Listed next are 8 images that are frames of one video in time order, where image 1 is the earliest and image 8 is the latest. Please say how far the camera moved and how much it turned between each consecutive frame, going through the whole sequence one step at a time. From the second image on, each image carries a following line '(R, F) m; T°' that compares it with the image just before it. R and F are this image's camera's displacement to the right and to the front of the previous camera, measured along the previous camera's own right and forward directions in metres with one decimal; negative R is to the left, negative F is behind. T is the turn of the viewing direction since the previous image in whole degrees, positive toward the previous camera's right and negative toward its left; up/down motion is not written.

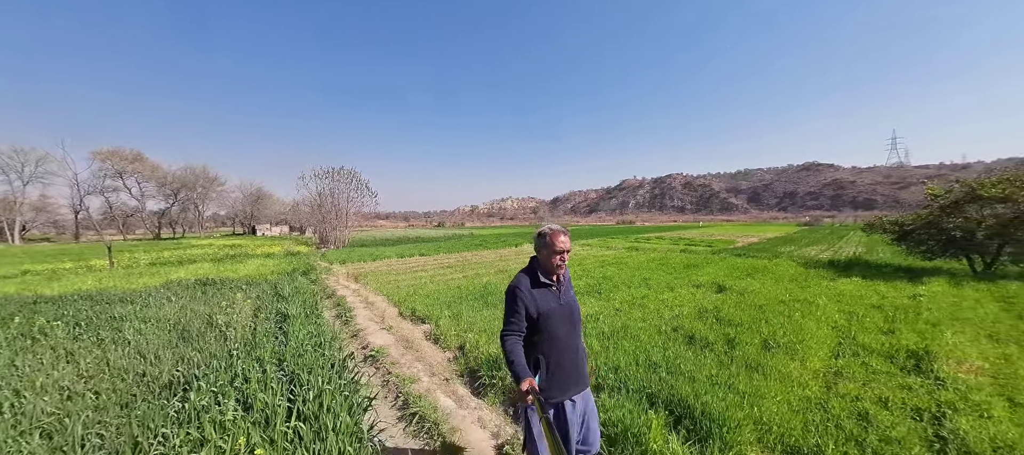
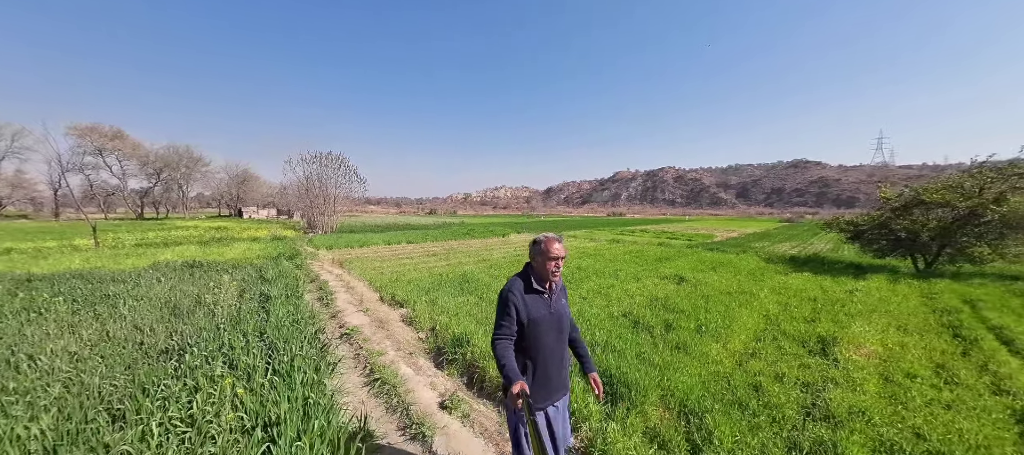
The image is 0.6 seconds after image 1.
(+0.5, -0.7) m; +1°
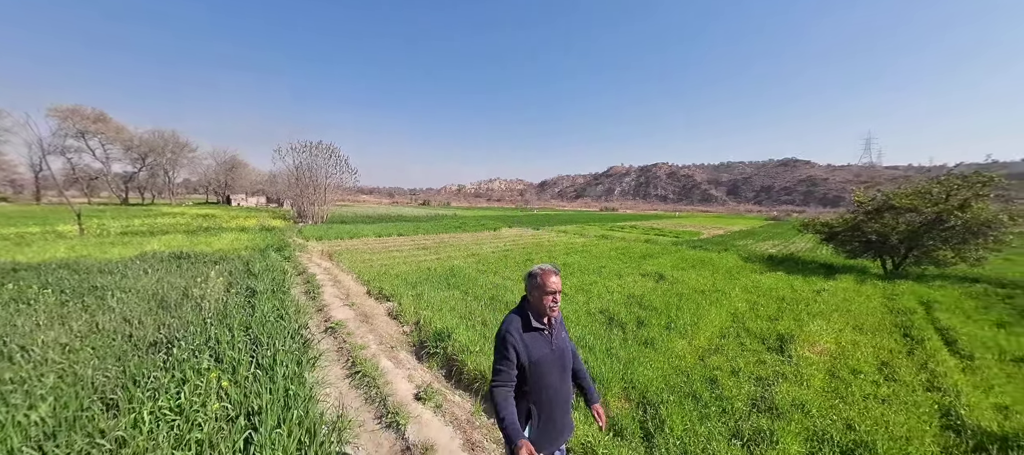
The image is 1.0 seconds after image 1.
(+0.3, -0.3) m; +1°
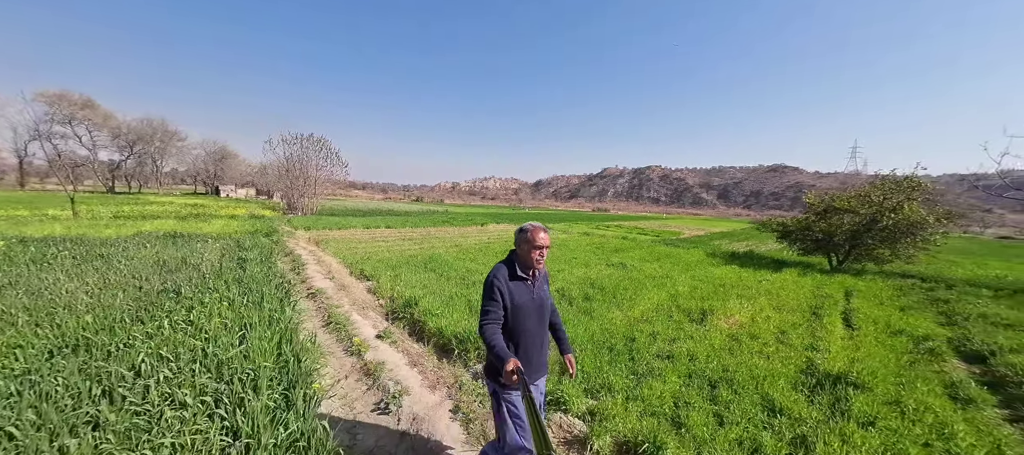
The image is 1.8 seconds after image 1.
(+0.8, -1.1) m; +1°
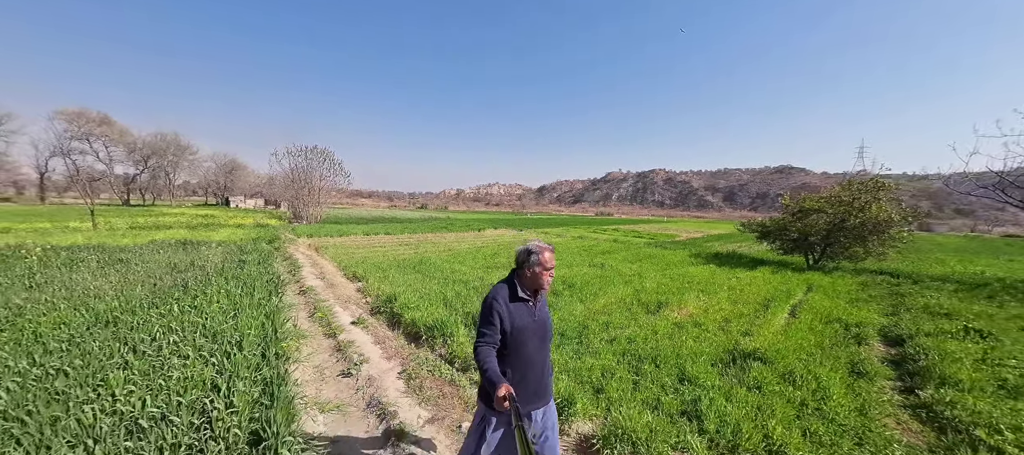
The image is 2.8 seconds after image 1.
(+1.0, -0.9) m; -1°
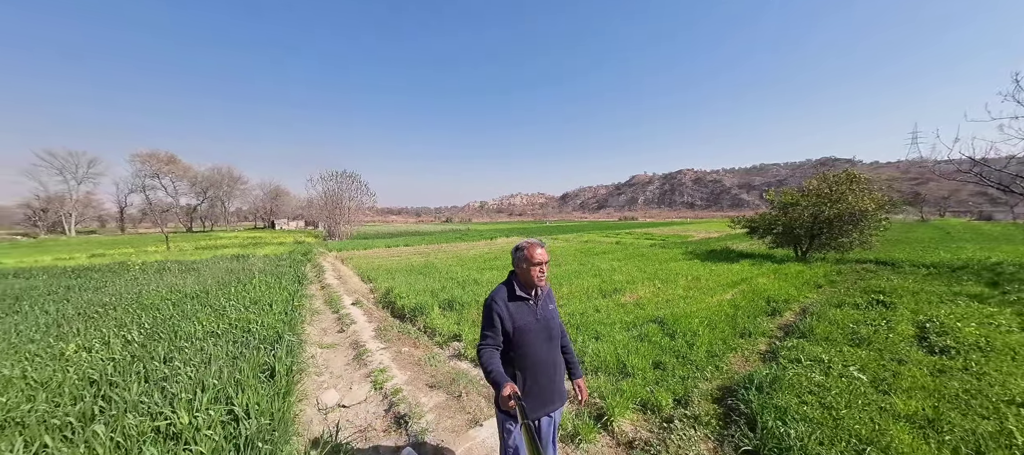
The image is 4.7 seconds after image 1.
(+1.8, -1.9) m; -5°
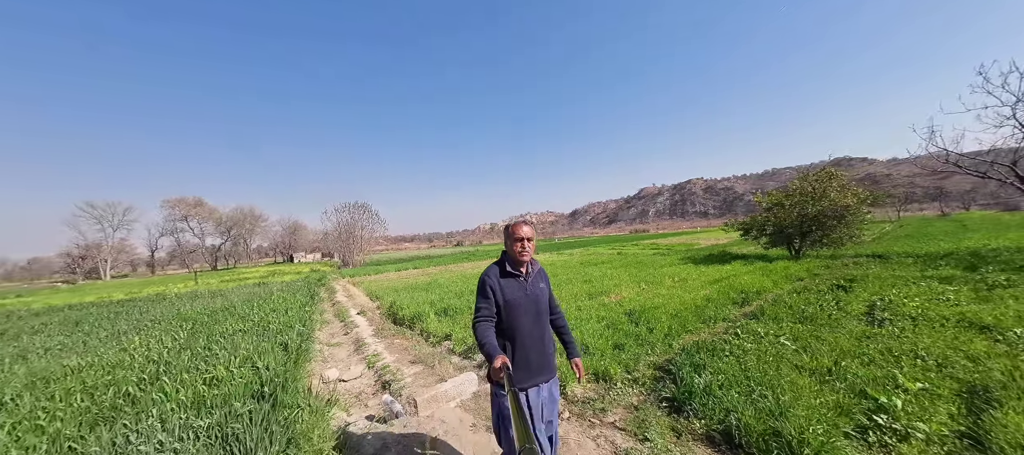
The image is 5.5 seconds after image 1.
(+0.8, -1.0) m; -2°
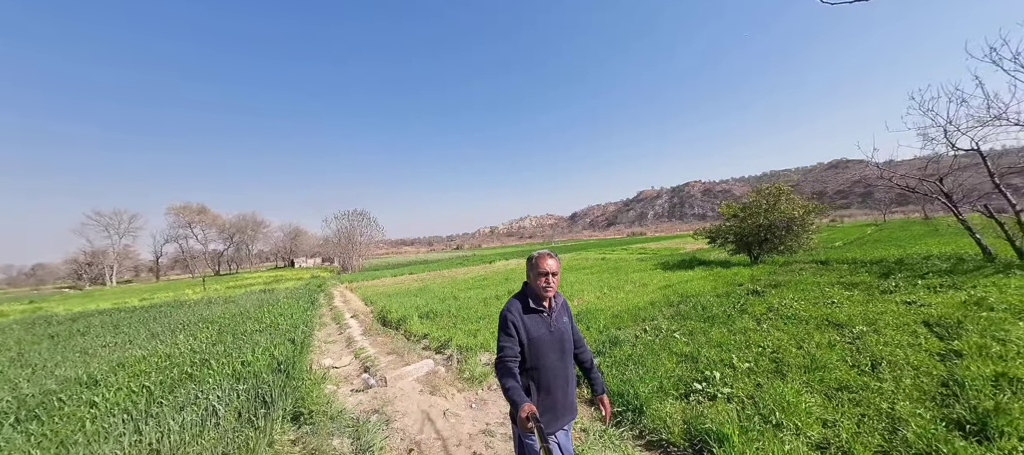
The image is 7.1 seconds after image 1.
(+1.0, -1.7) m; 0°
